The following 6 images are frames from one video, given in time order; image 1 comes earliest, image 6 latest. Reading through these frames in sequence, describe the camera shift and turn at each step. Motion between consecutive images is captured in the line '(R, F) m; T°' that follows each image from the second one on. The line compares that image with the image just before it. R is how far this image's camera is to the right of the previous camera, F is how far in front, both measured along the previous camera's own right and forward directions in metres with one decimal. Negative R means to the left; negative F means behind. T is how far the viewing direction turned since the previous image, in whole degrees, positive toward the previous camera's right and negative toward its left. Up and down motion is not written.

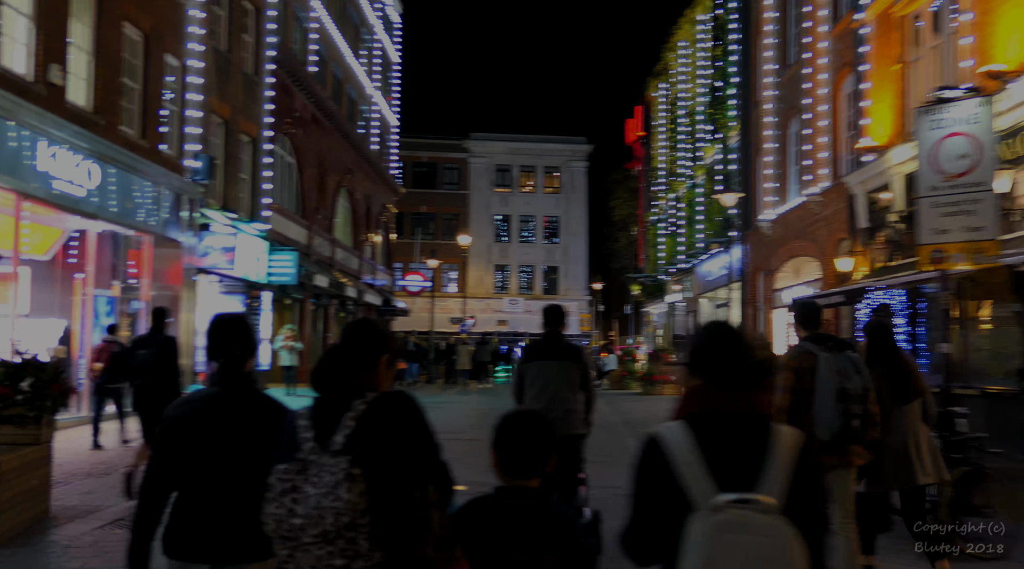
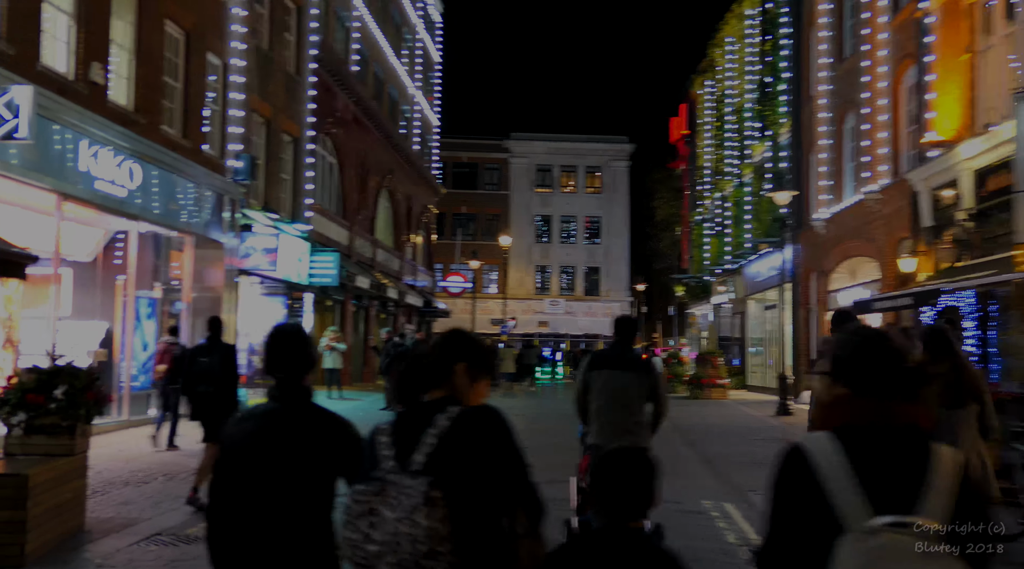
(-0.1, +0.5) m; -3°
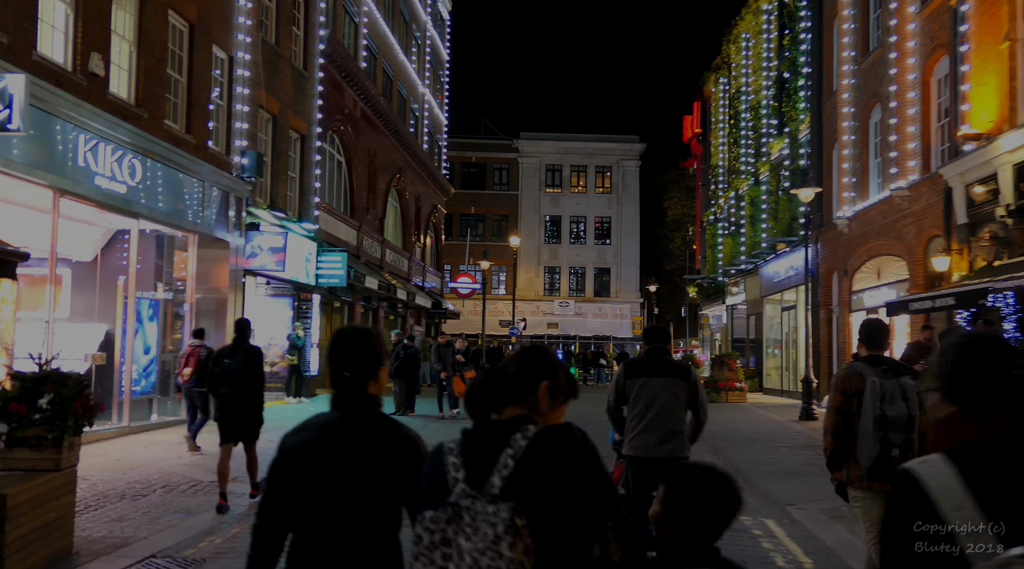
(-0.2, +0.7) m; 0°
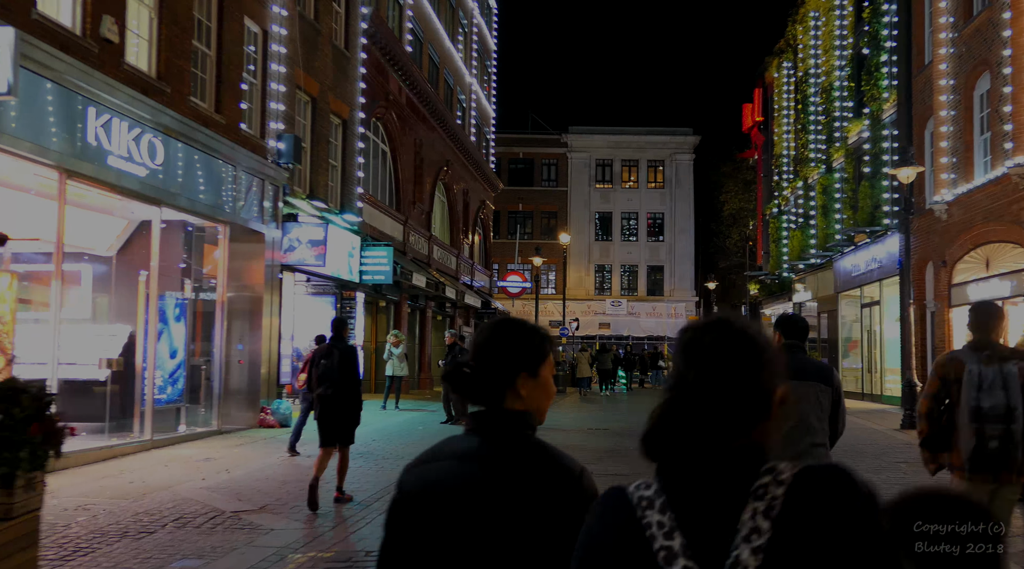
(-0.4, +1.8) m; -3°
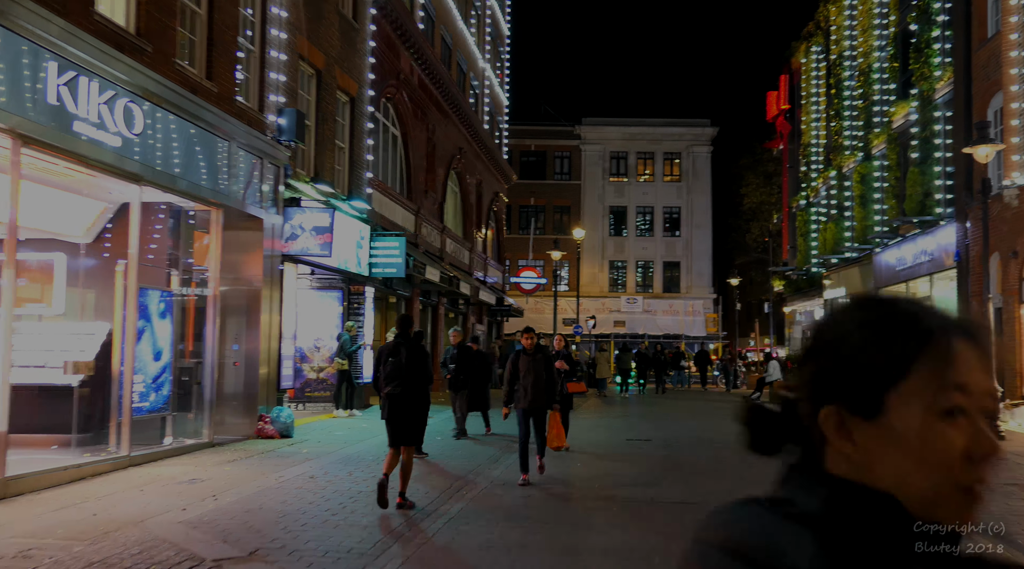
(-0.4, +1.8) m; 0°
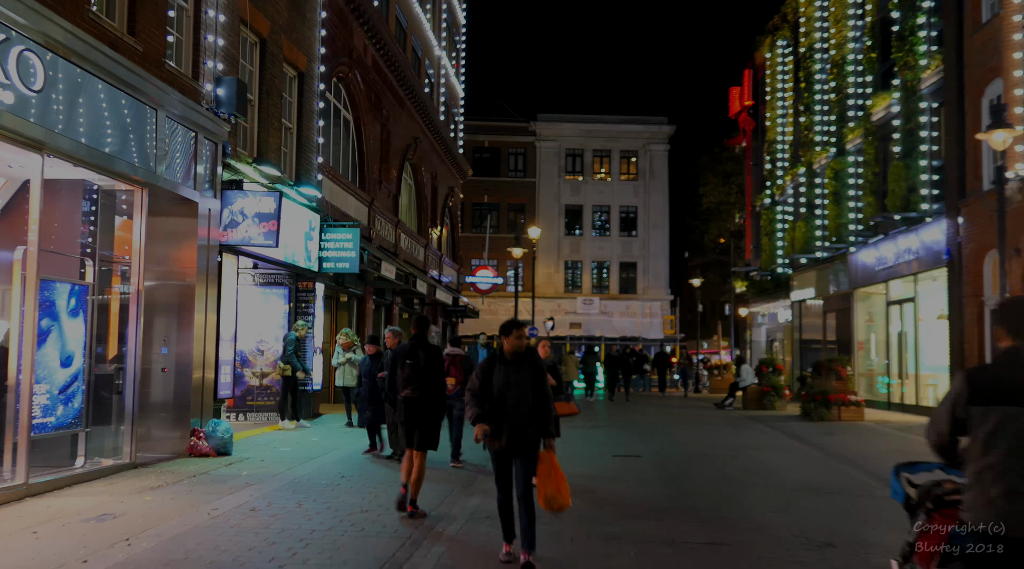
(-0.4, +1.7) m; +4°
